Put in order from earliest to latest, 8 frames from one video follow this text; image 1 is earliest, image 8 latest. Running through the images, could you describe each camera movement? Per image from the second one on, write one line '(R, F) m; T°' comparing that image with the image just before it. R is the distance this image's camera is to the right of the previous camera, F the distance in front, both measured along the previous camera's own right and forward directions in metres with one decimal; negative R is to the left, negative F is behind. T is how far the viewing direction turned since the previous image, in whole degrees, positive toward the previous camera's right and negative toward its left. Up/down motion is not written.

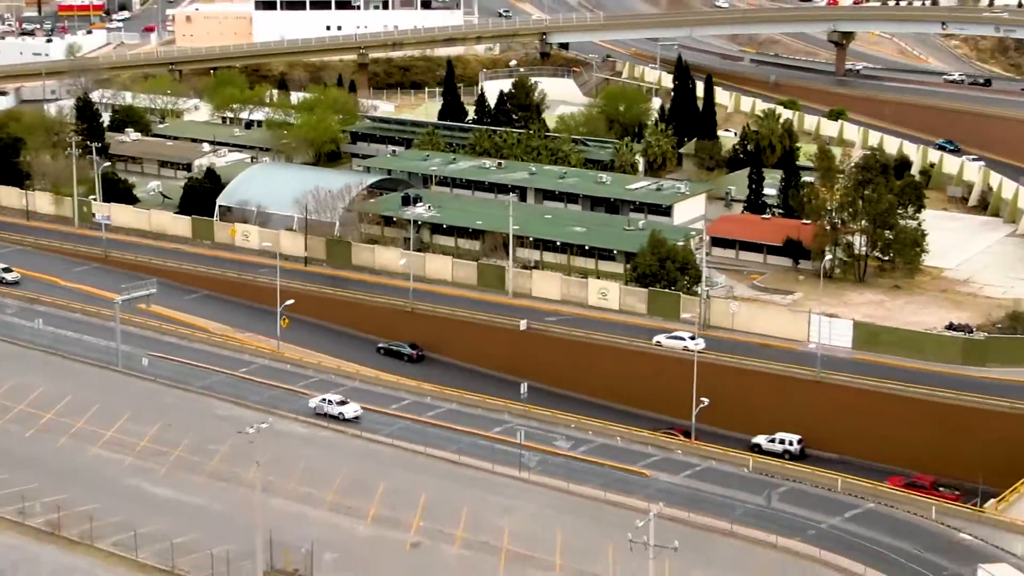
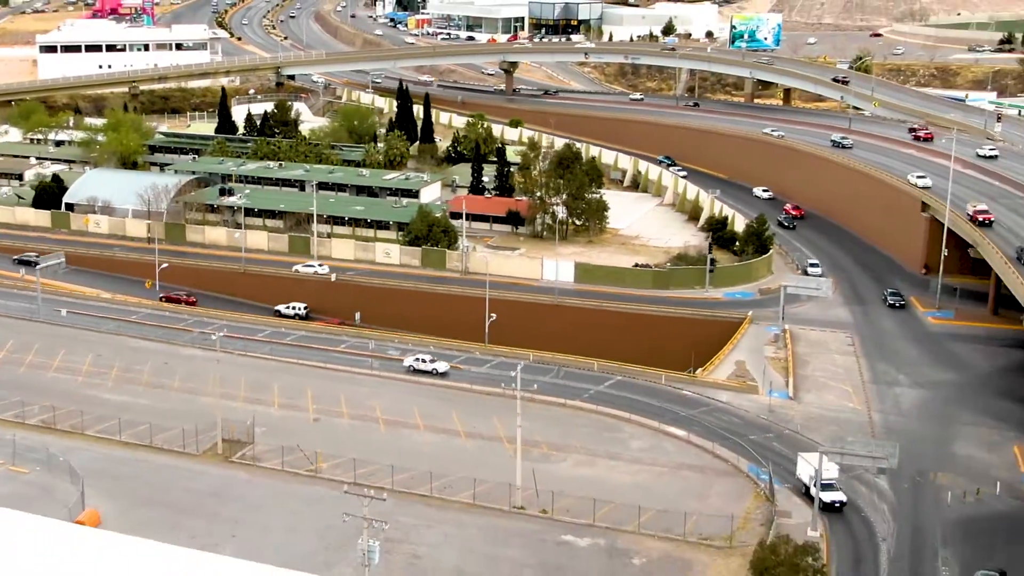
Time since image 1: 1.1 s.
(-7.9, -11.3) m; +15°
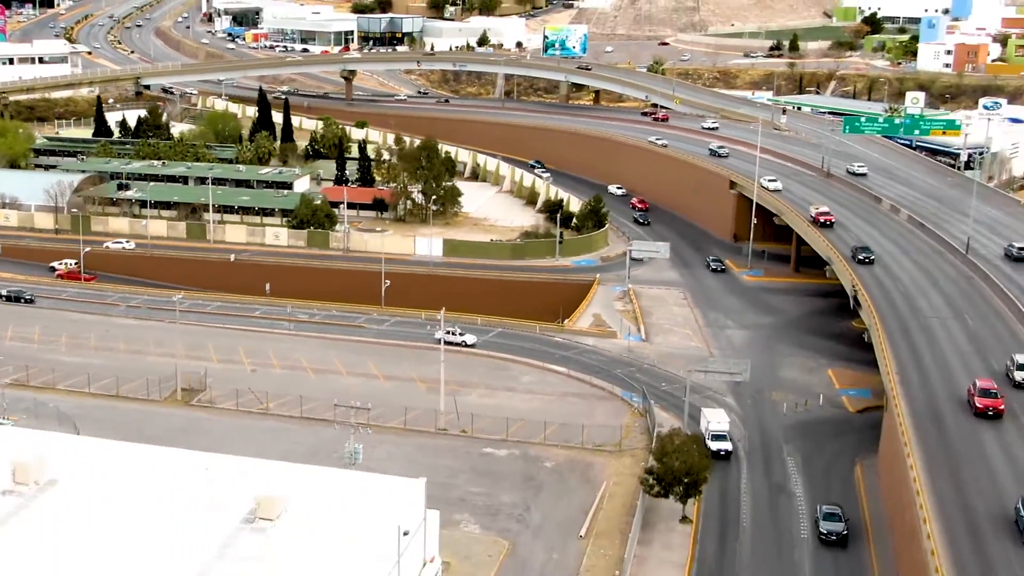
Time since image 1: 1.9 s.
(-4.7, -8.0) m; +8°
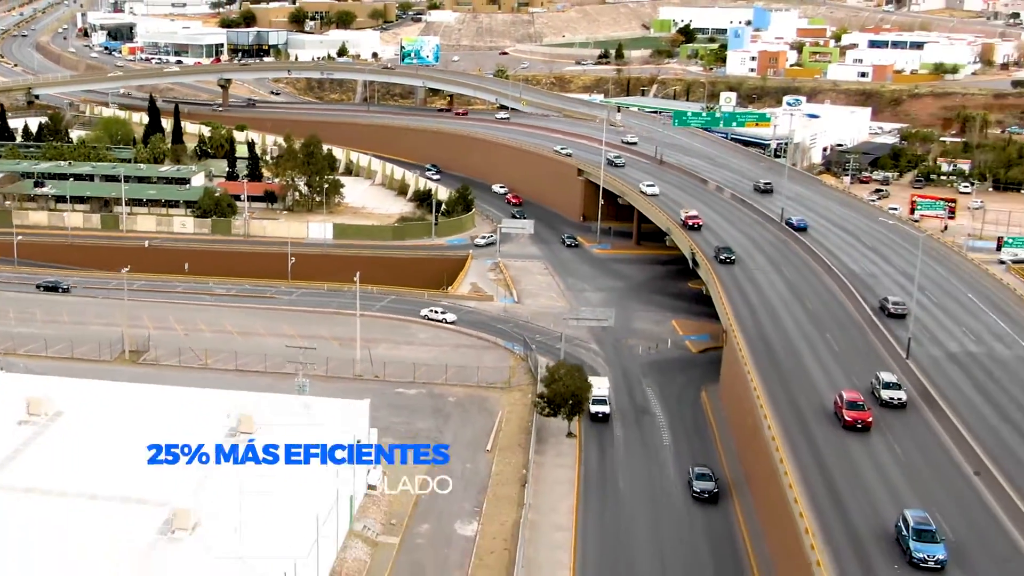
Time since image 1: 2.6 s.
(-3.1, -8.9) m; +6°
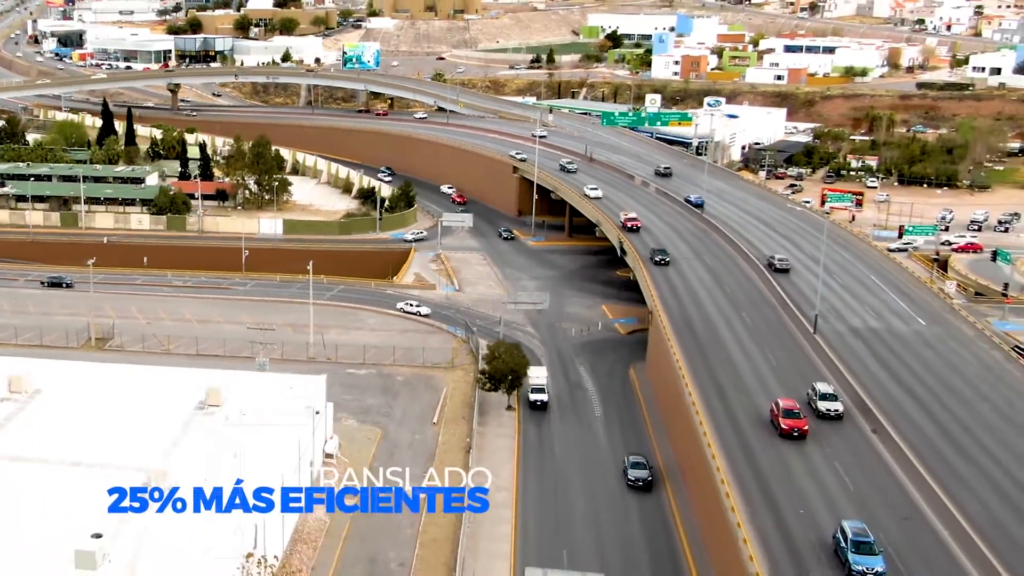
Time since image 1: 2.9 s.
(-0.4, -4.3) m; +2°
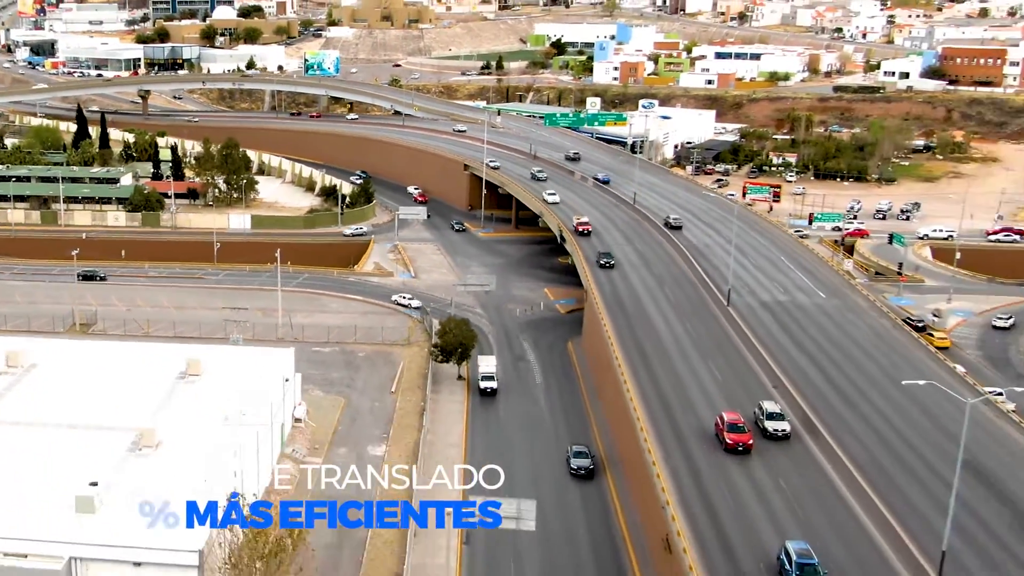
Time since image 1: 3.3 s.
(+0.3, -6.0) m; +1°
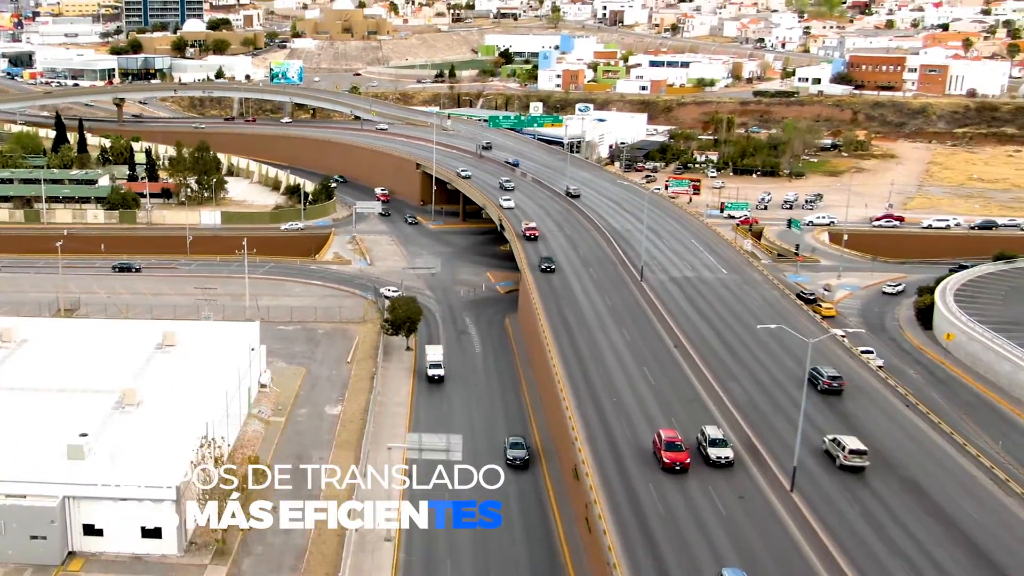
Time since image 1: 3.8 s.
(+0.9, -7.0) m; +1°
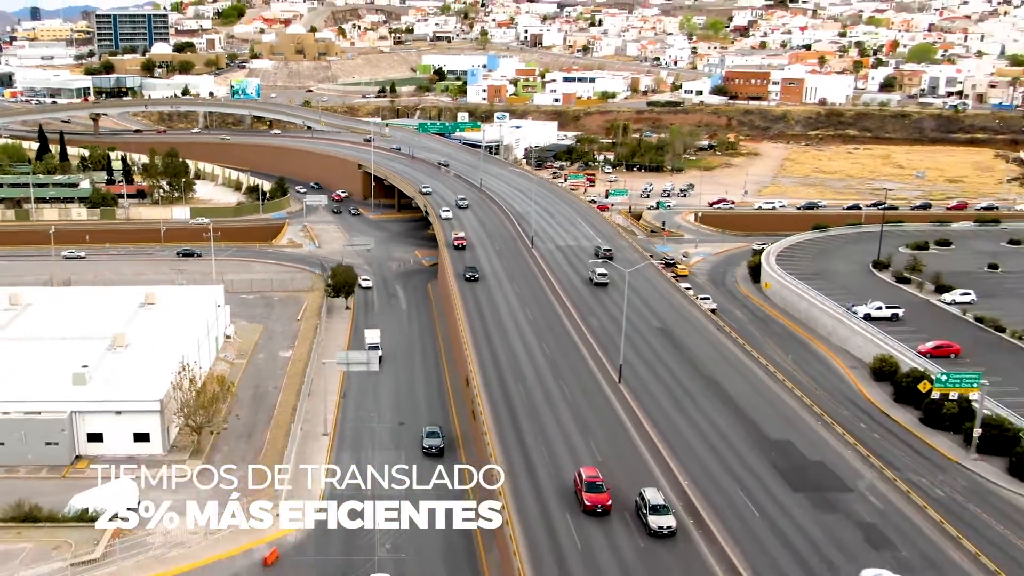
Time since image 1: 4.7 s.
(+1.7, -13.9) m; +1°
